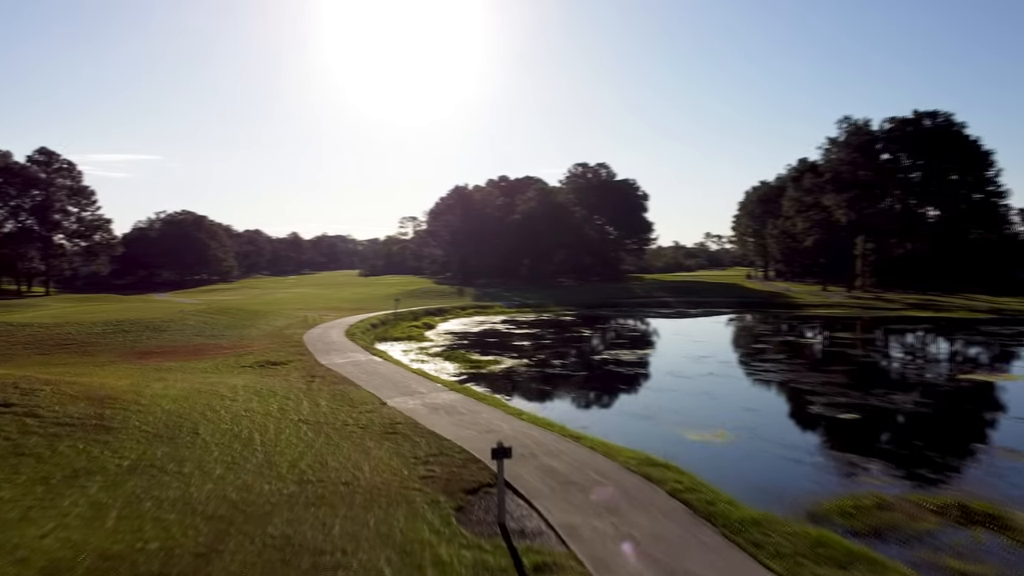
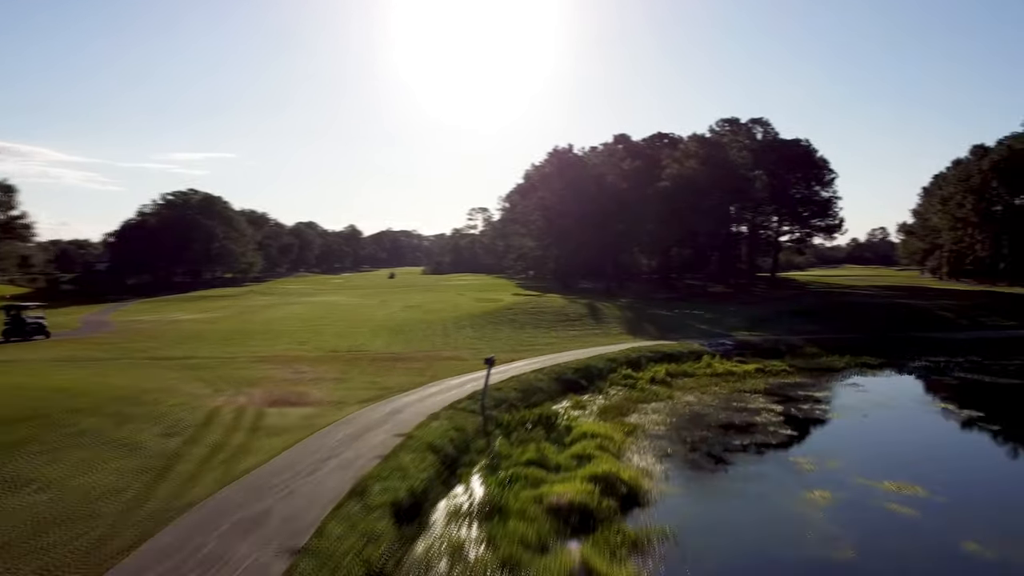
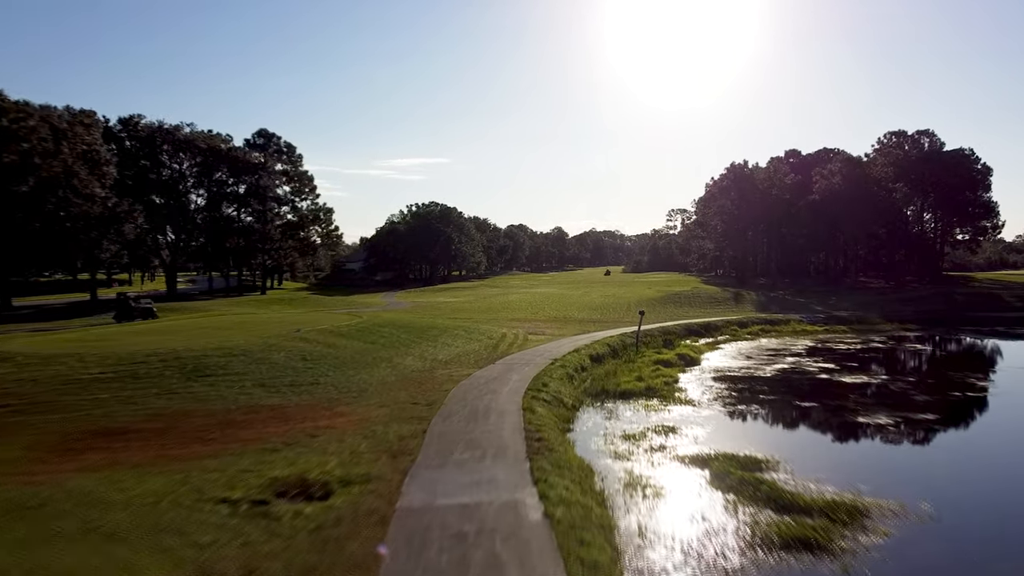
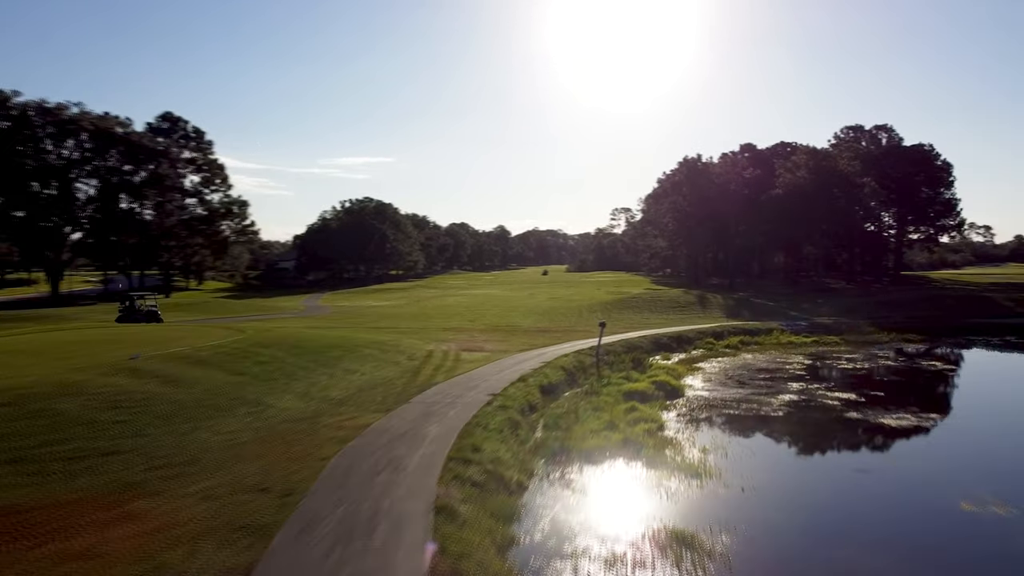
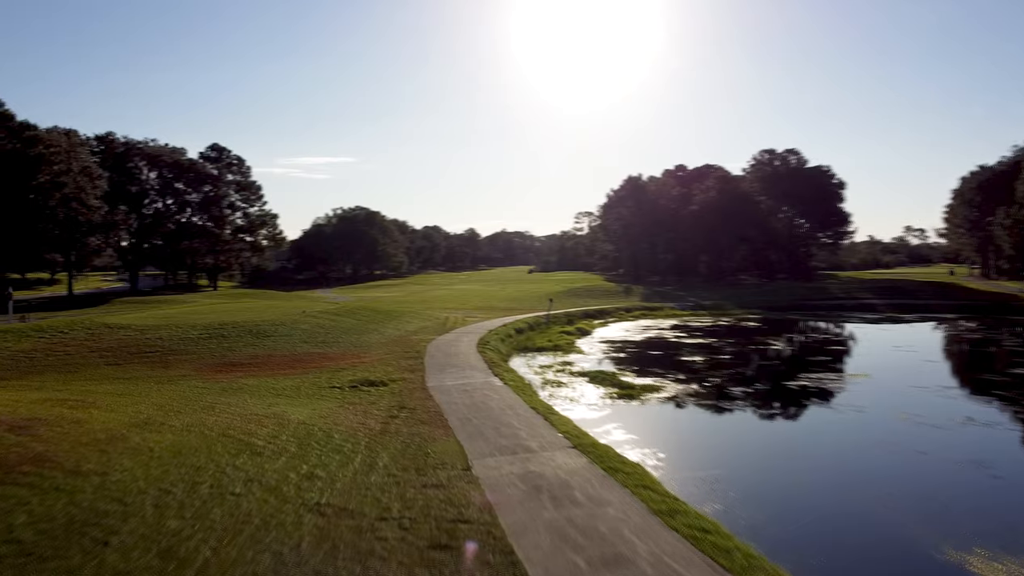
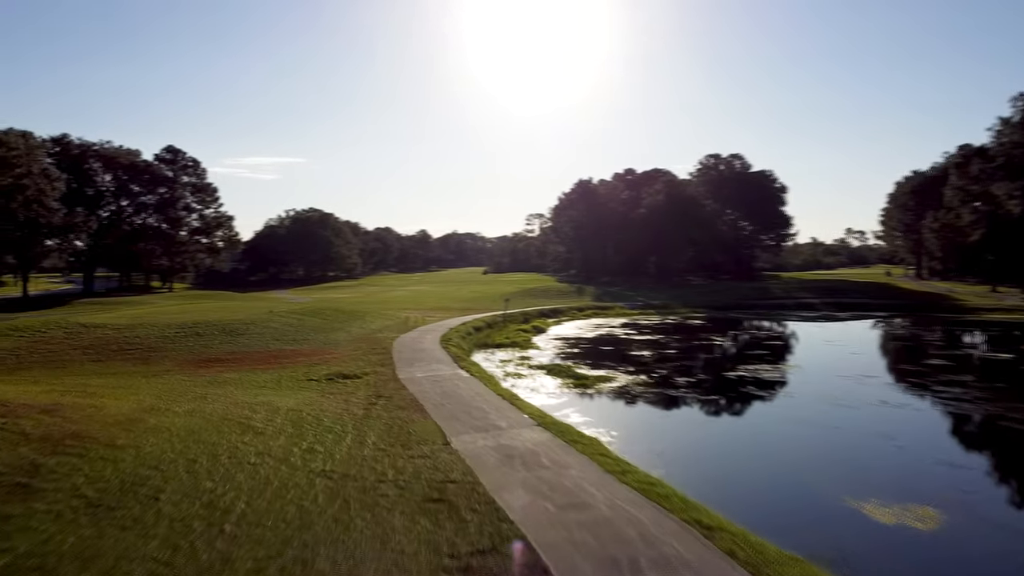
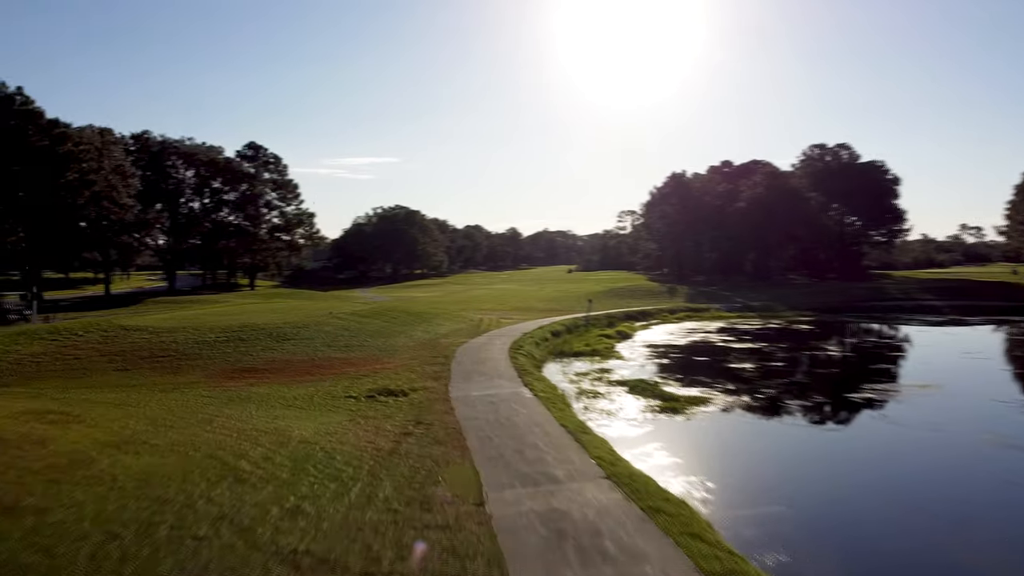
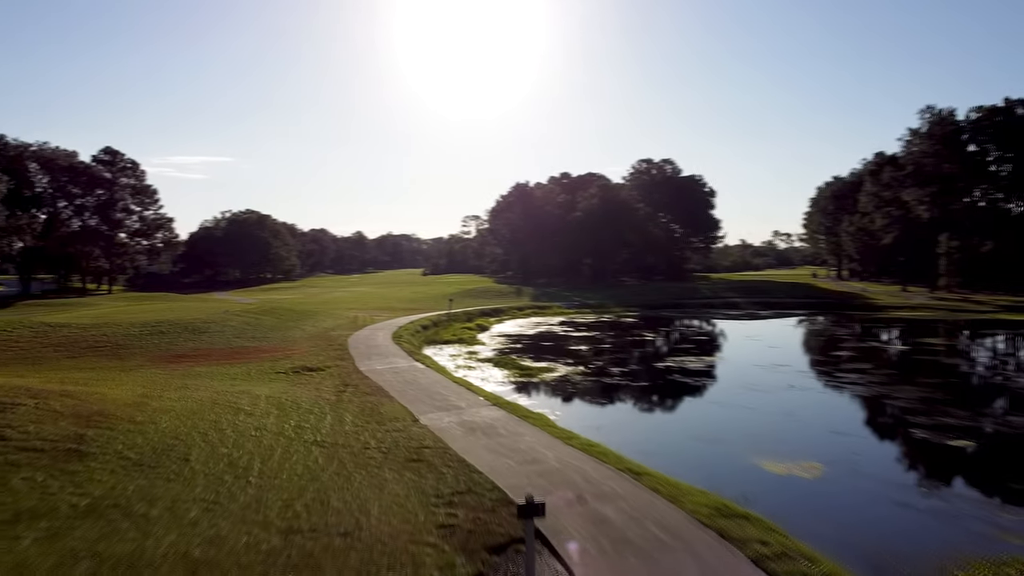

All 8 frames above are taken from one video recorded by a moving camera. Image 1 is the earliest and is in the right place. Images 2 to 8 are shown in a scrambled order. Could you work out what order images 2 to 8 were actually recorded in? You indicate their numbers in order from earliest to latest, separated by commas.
8, 6, 5, 7, 3, 4, 2
